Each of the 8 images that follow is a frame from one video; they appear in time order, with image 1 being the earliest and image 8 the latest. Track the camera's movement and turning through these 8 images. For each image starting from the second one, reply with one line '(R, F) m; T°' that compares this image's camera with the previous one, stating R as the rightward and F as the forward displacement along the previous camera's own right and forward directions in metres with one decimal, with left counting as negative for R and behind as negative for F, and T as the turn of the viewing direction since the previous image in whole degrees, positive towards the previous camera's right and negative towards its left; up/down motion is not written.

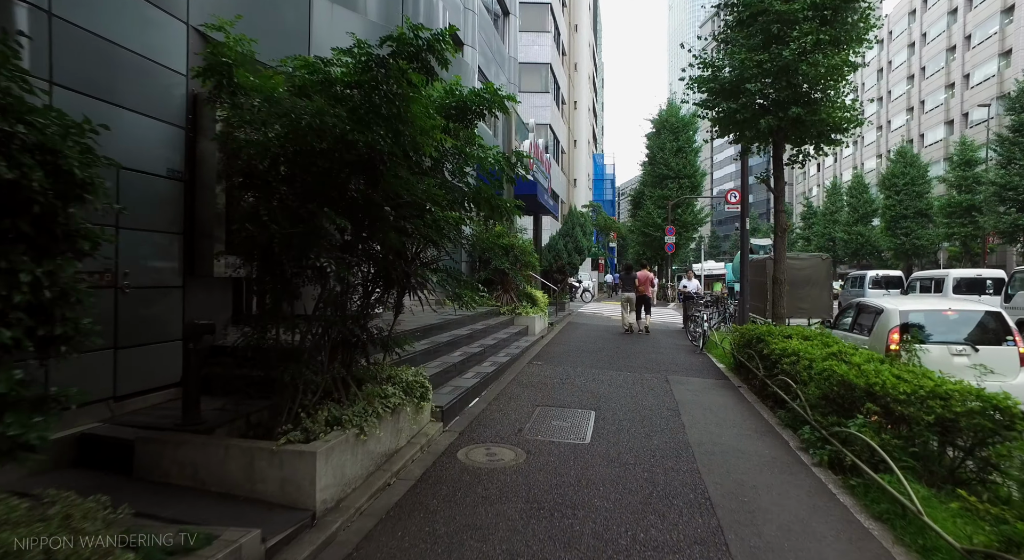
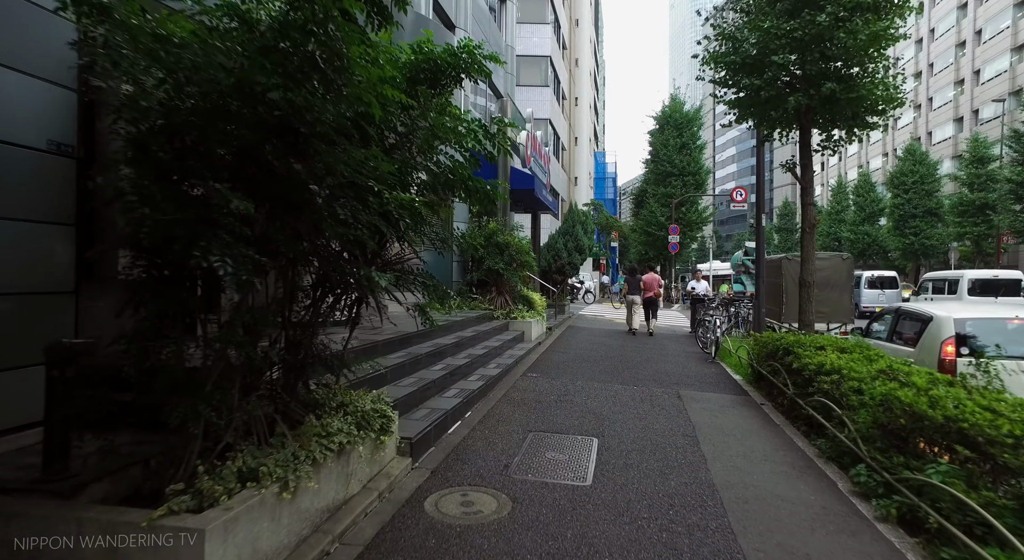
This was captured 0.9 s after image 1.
(+0.1, +1.0) m; 0°
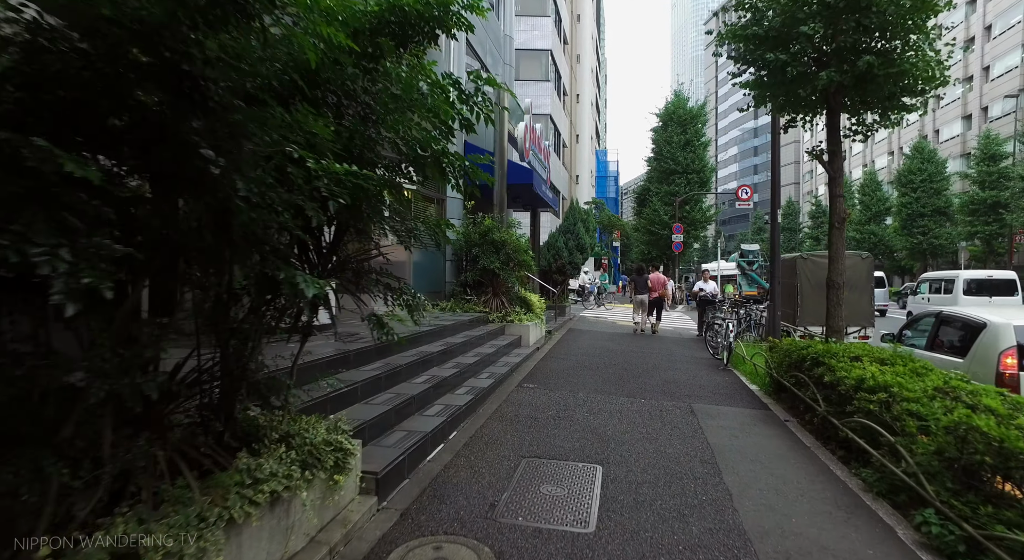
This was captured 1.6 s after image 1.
(+0.1, +0.8) m; 0°
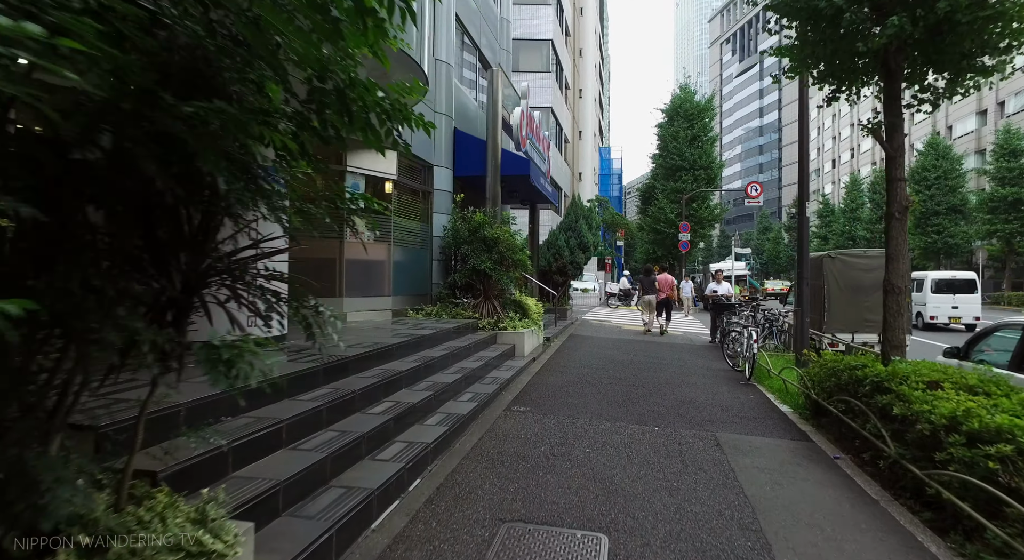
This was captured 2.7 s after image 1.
(+0.2, +1.2) m; 0°
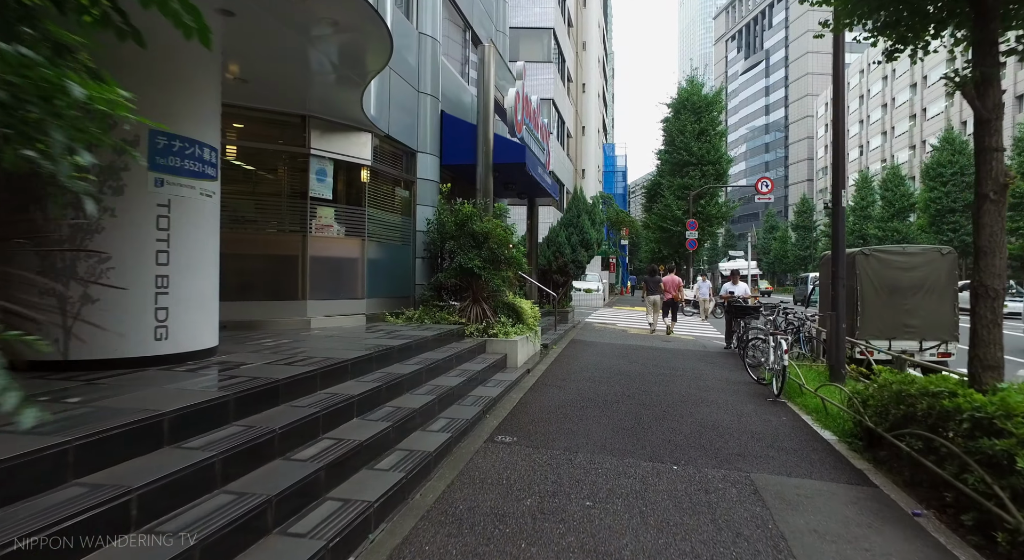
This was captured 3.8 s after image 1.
(+0.2, +1.2) m; 0°
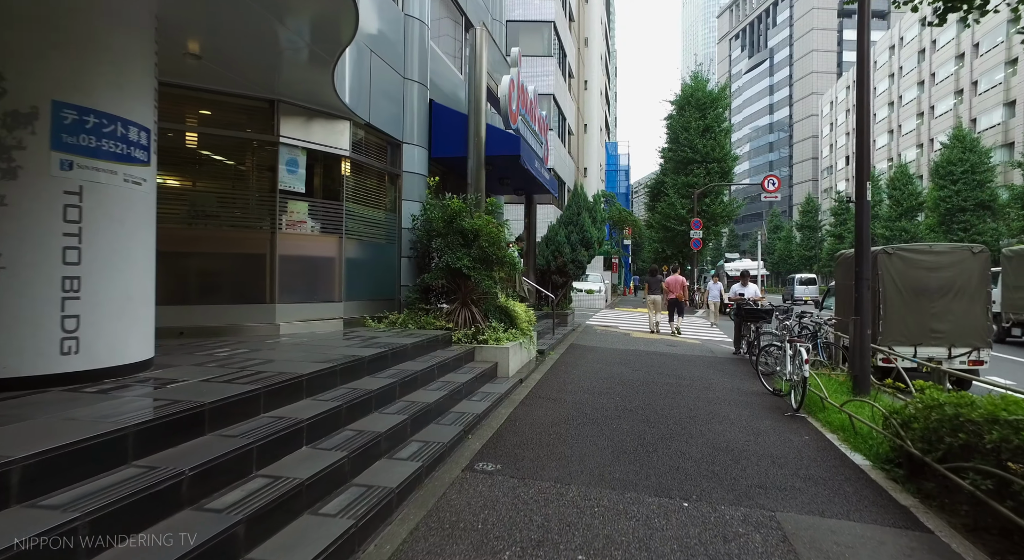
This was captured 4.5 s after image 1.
(+0.2, +0.7) m; 0°
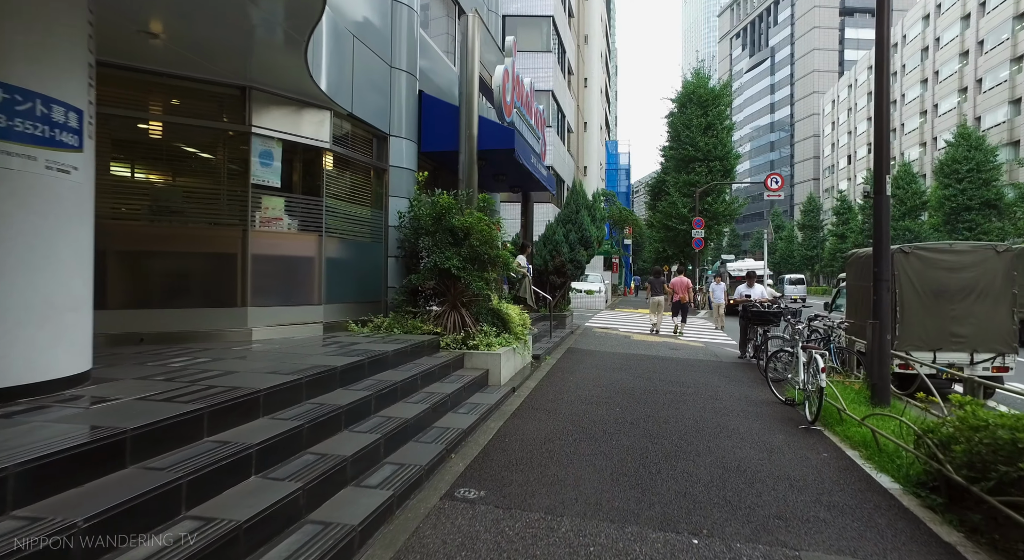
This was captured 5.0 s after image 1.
(+0.1, +0.5) m; 0°
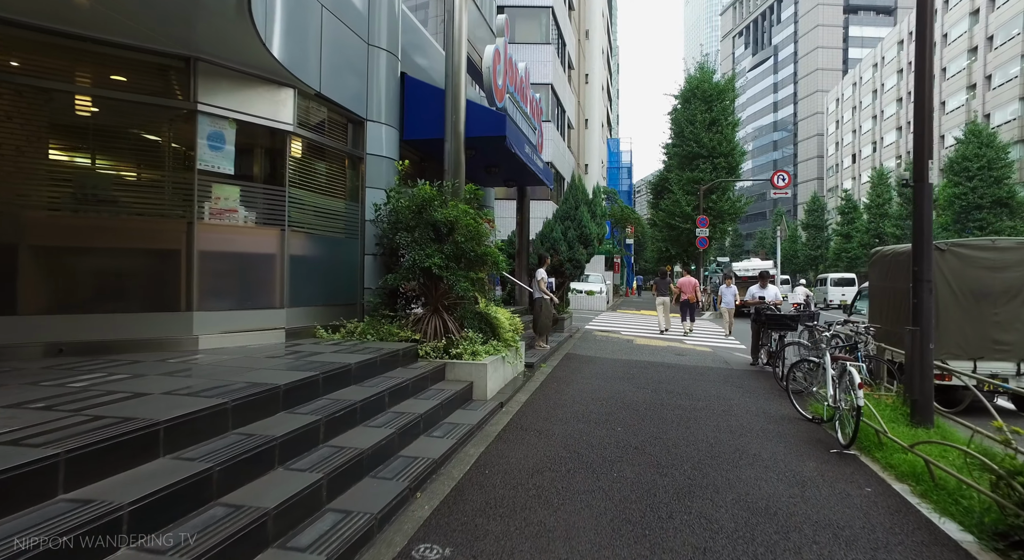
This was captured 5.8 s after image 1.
(+0.2, +0.8) m; 0°
